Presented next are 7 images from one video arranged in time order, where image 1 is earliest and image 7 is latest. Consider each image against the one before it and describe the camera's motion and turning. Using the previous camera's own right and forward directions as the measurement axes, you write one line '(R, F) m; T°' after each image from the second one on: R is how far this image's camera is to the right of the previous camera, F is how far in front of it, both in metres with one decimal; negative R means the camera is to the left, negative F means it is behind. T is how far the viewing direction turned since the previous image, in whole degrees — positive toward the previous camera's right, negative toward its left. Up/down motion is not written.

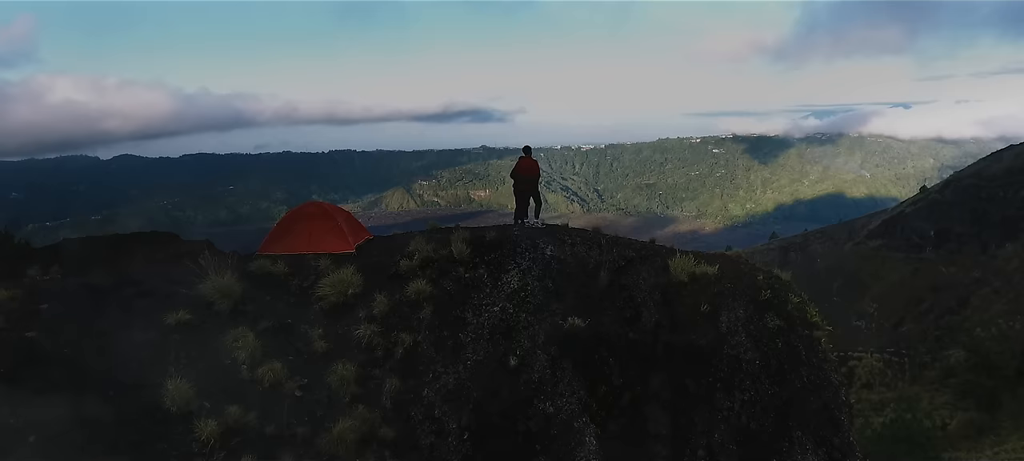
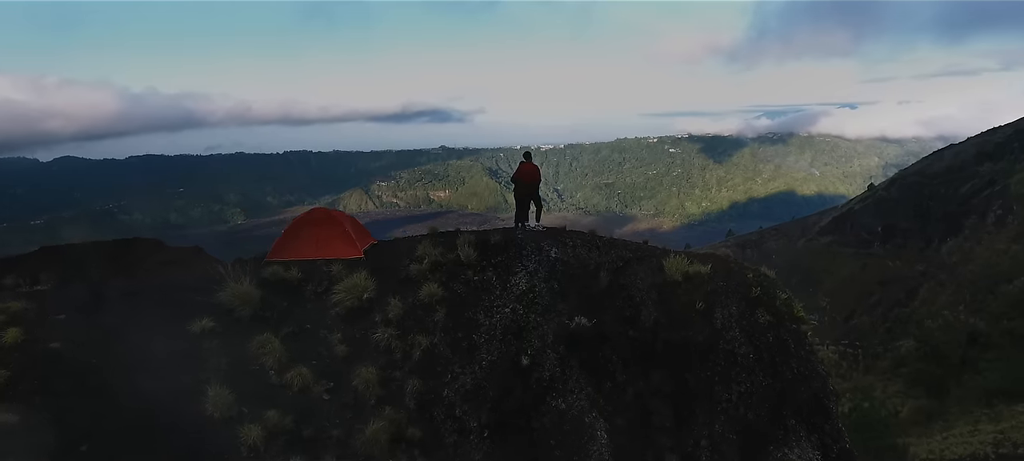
(-0.5, -0.2) m; +4°
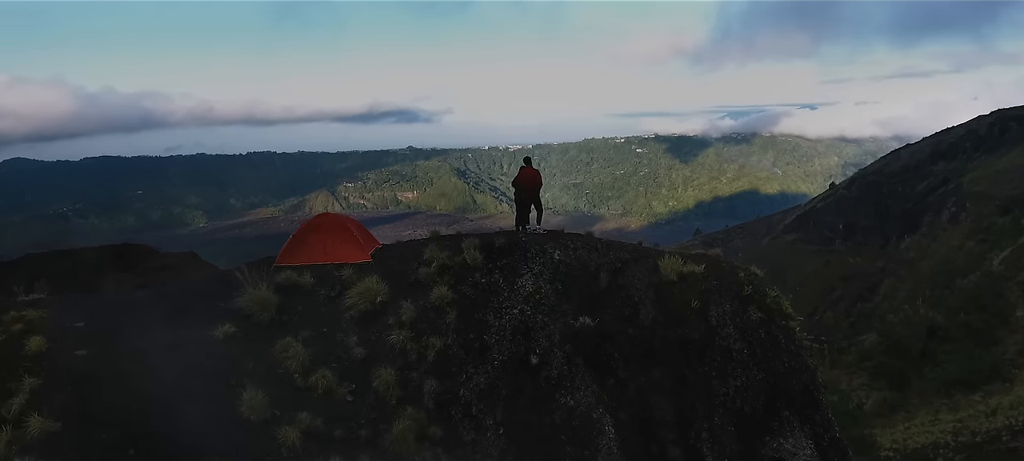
(-0.4, -0.2) m; +3°
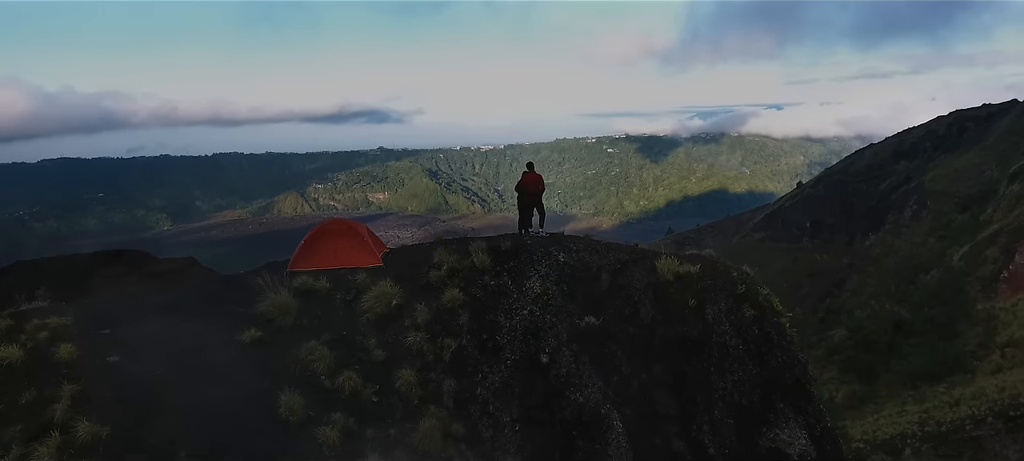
(-0.4, -0.2) m; +2°
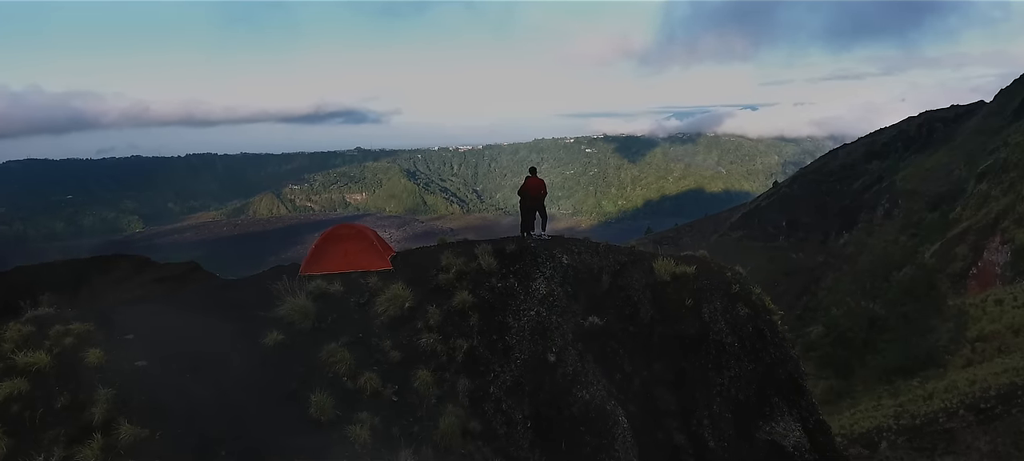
(-0.3, -0.2) m; +2°
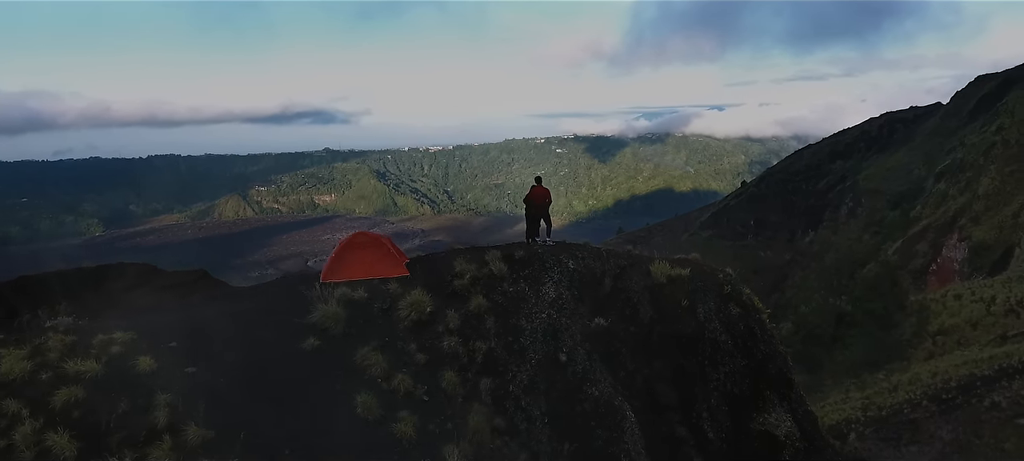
(-0.5, -0.4) m; +3°
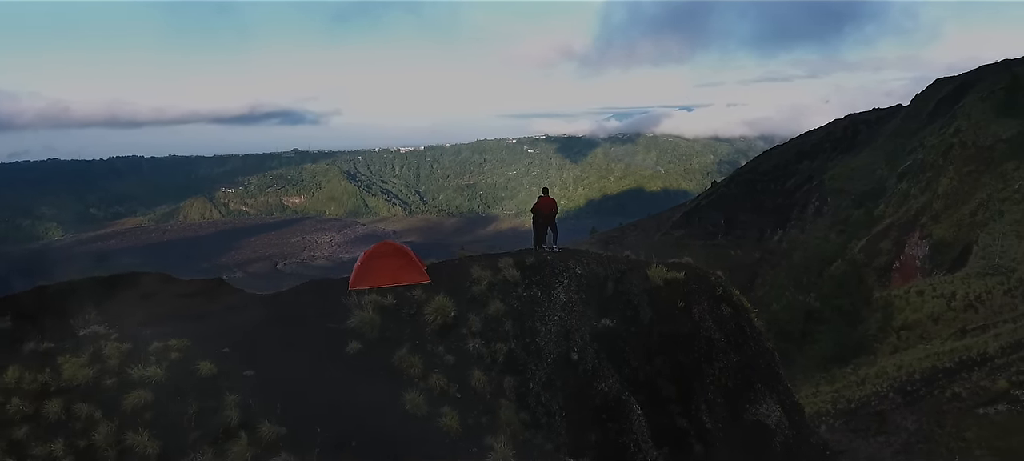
(-0.6, -0.6) m; +3°
